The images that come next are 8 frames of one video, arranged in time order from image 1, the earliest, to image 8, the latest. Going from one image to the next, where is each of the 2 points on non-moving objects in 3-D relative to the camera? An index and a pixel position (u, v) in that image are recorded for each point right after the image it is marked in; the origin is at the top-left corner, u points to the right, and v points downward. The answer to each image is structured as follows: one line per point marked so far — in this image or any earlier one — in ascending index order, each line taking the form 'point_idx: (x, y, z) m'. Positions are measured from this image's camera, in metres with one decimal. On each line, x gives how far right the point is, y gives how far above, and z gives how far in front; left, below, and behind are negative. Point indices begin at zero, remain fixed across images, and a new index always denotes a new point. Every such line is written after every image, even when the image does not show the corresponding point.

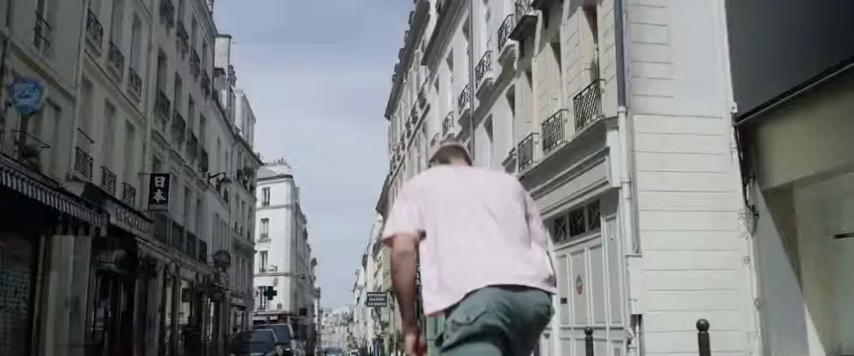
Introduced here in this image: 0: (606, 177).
0: (+2.3, 0.0, +9.8) m
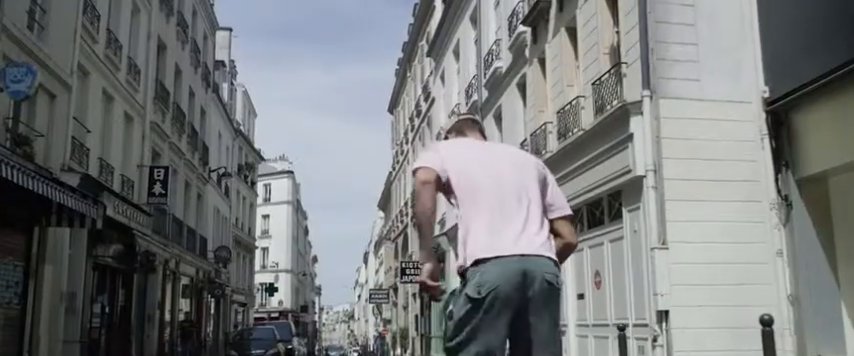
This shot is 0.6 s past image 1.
0: (+2.5, +0.2, +9.3) m
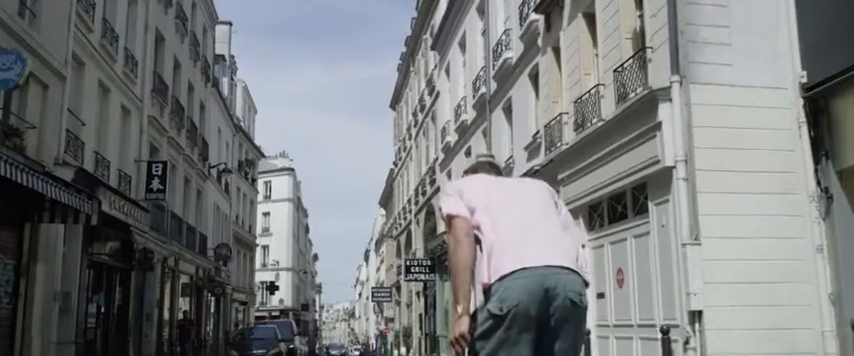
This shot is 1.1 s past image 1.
0: (+2.6, +0.3, +8.7) m
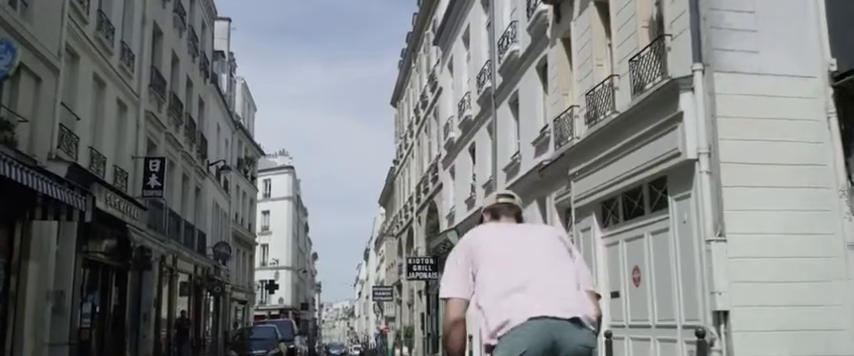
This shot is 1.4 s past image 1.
0: (+2.7, +0.3, +8.3) m
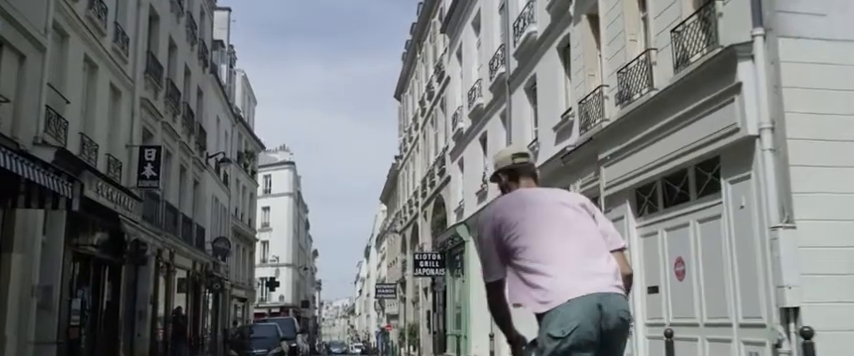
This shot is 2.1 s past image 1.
0: (+3.0, +0.5, +7.3) m
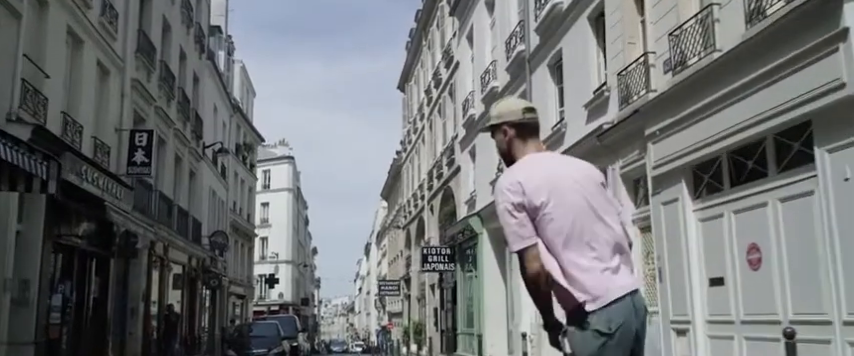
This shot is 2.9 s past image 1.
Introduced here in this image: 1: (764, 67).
0: (+3.3, +0.8, +6.0) m
1: (+3.1, +1.0, +7.1) m
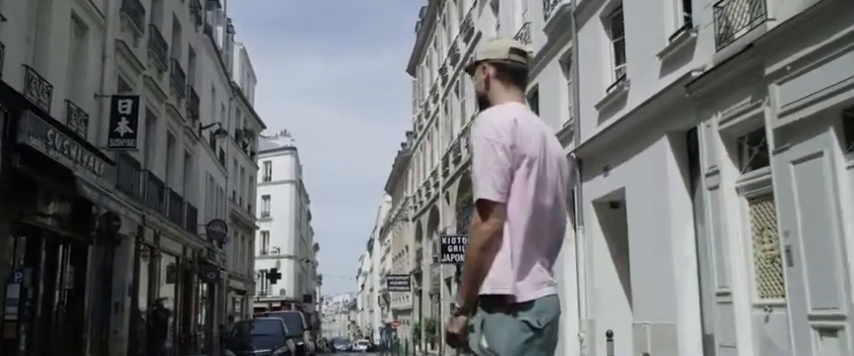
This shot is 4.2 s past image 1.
0: (+3.8, +1.2, +3.8) m
1: (+3.6, +1.5, +4.9) m
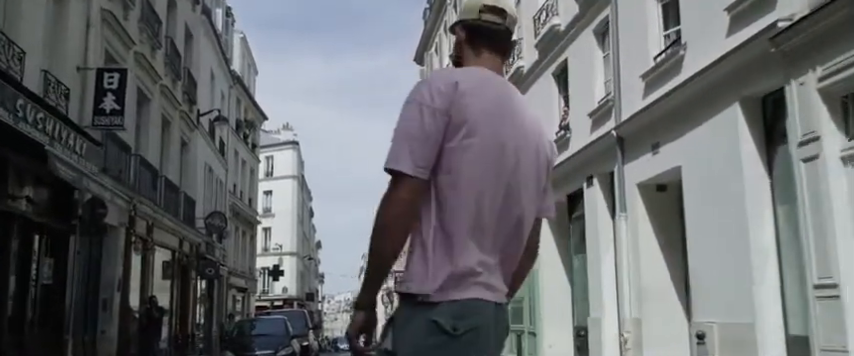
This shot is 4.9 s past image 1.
0: (+4.1, +1.5, +2.4) m
1: (+3.9, +1.8, +3.4) m
